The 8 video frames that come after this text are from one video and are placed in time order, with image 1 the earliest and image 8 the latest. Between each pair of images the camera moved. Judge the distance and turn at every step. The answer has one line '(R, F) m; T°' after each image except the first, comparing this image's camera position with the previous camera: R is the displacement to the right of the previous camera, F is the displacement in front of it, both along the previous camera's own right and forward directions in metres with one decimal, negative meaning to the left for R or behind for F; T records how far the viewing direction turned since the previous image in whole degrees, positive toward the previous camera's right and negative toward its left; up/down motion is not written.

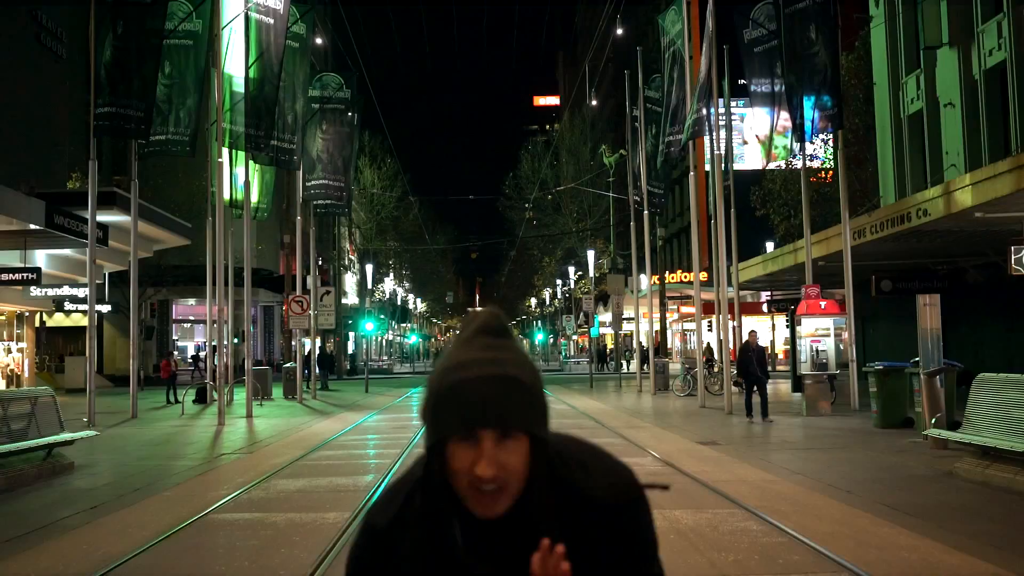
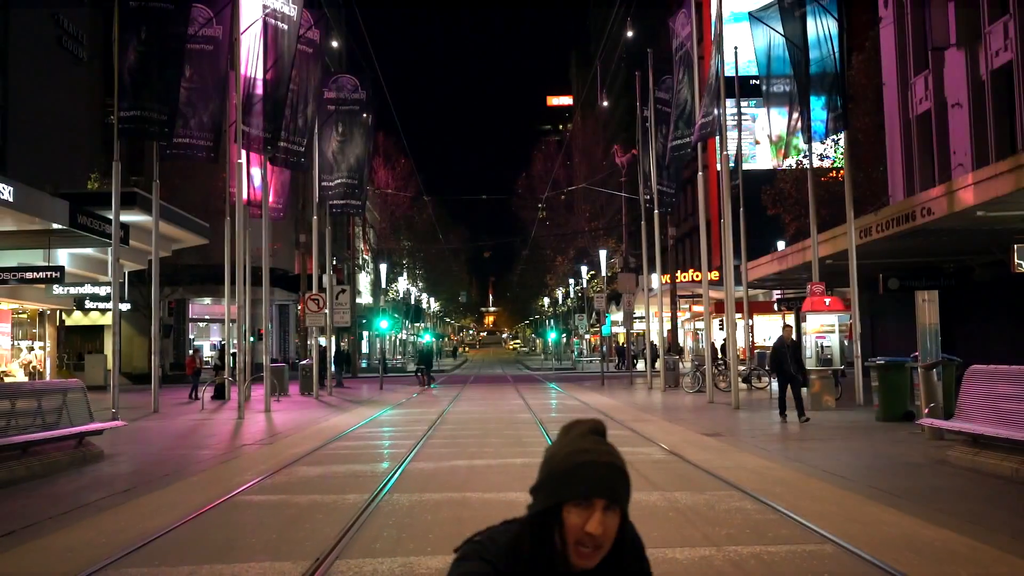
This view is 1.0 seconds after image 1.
(0.0, -0.4) m; -1°
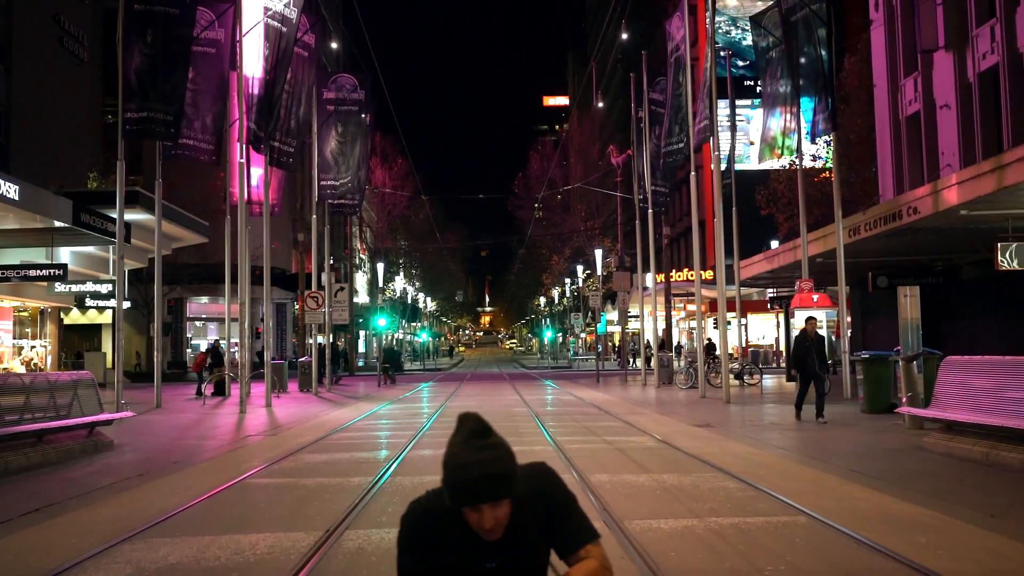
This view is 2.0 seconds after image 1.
(0.0, -0.4) m; 0°
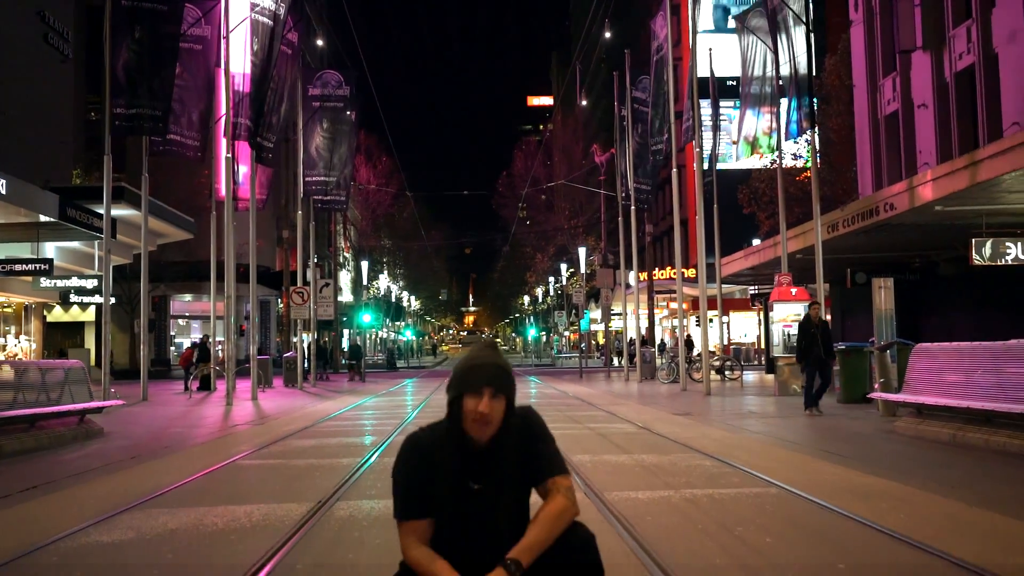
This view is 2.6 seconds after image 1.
(0.0, -0.3) m; +1°
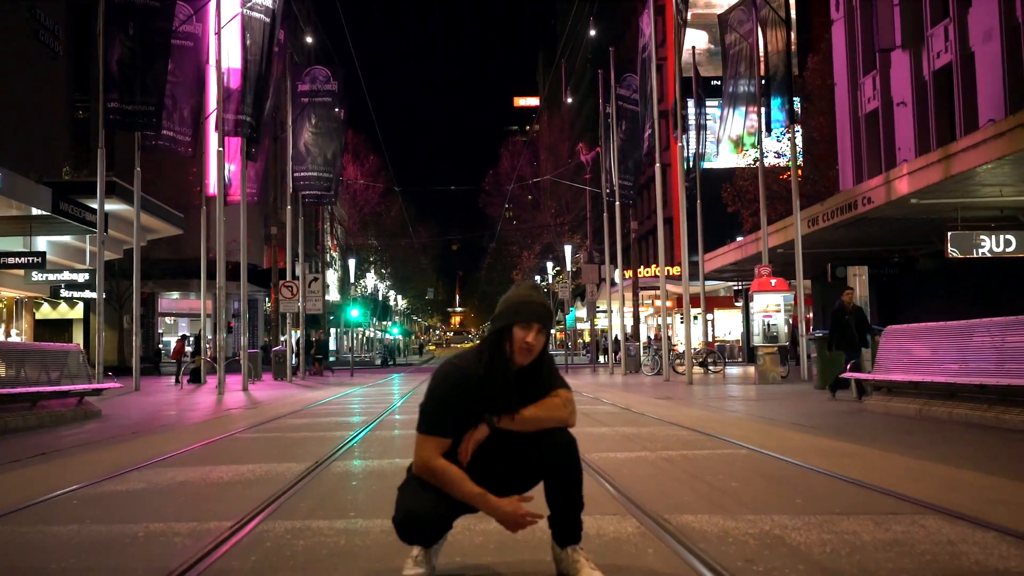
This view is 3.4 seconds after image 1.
(0.0, -0.4) m; +1°
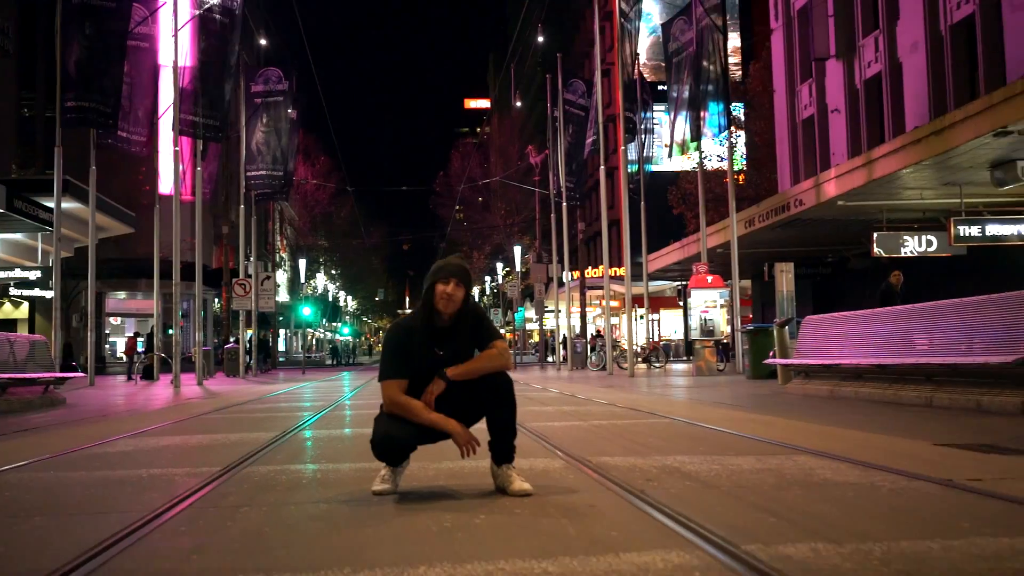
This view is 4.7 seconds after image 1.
(0.0, -0.8) m; +3°
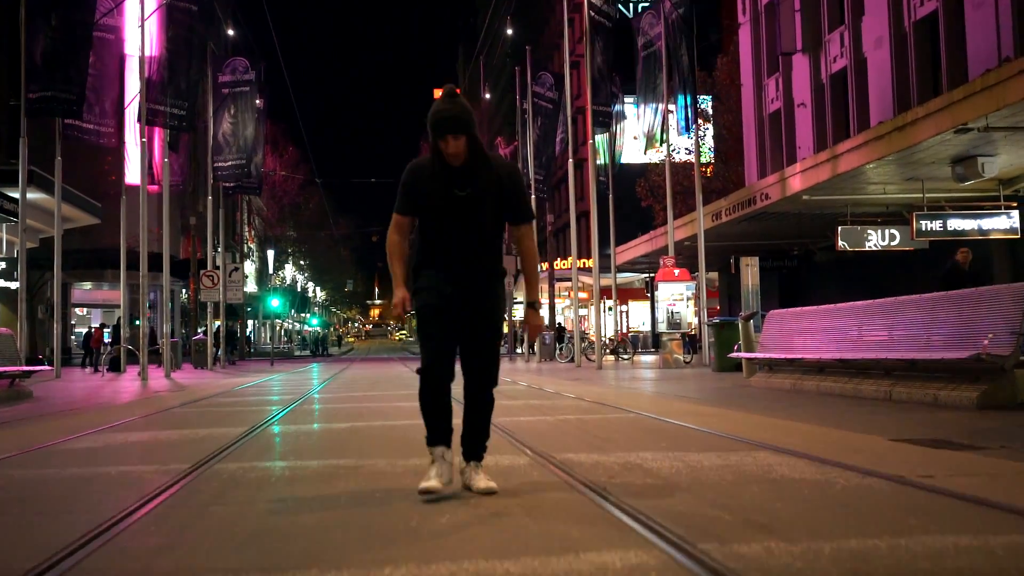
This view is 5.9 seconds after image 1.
(0.0, -0.1) m; +2°
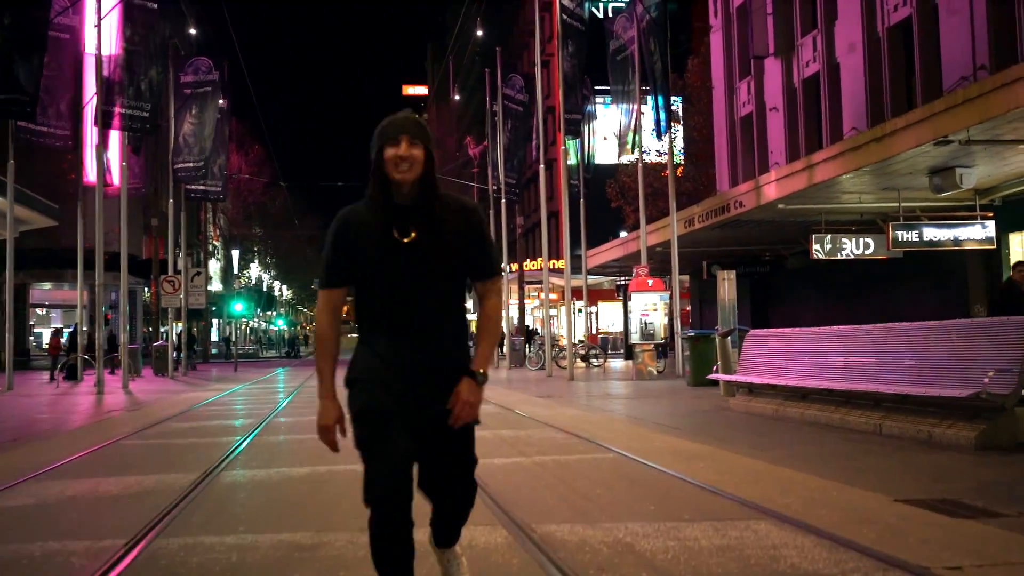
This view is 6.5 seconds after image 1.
(0.0, +0.5) m; +2°
